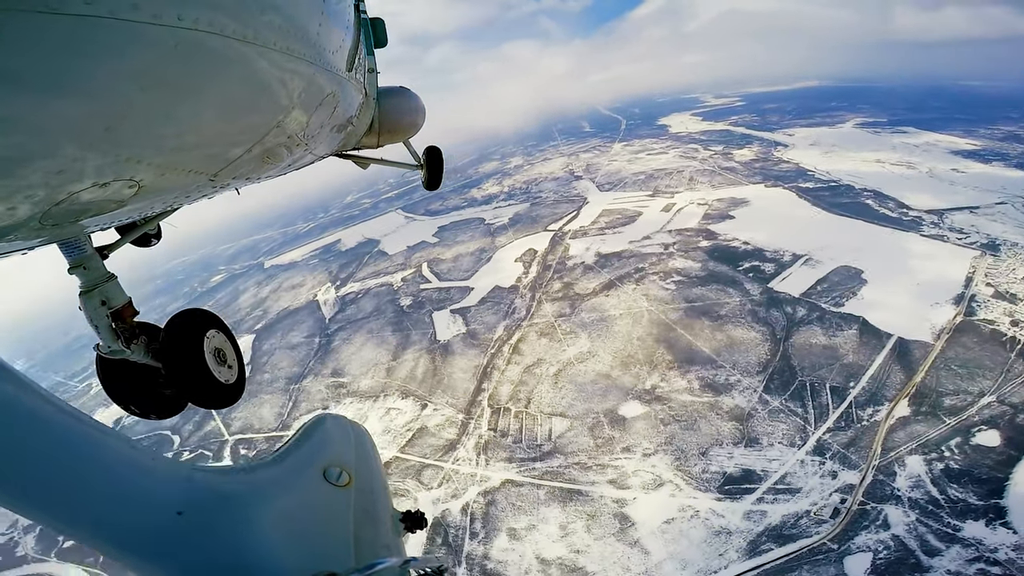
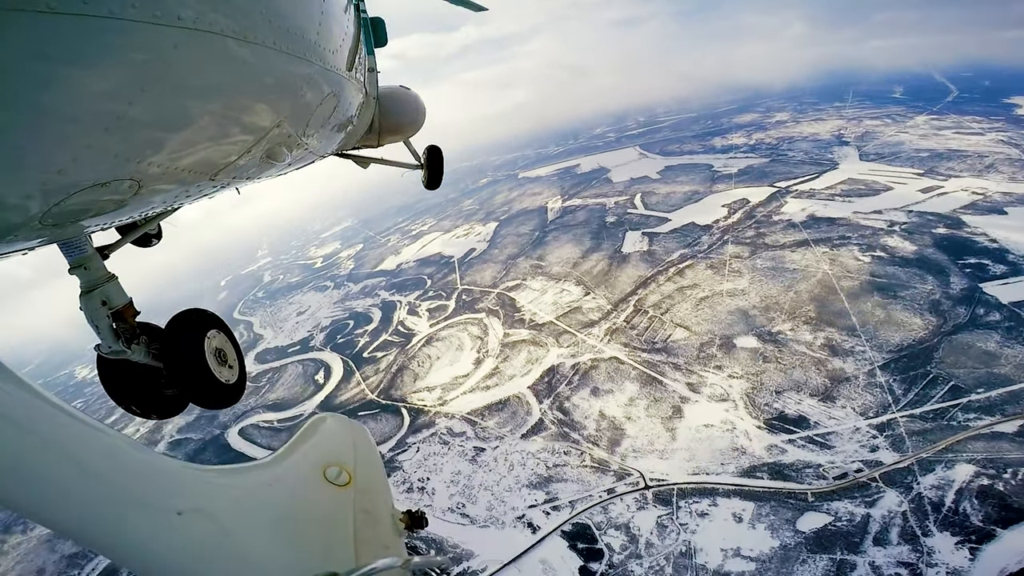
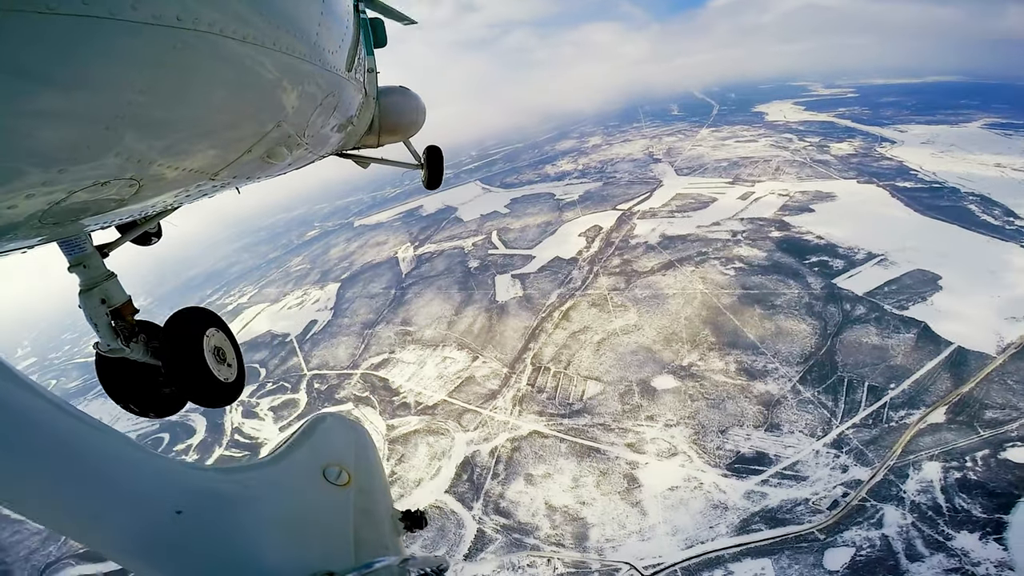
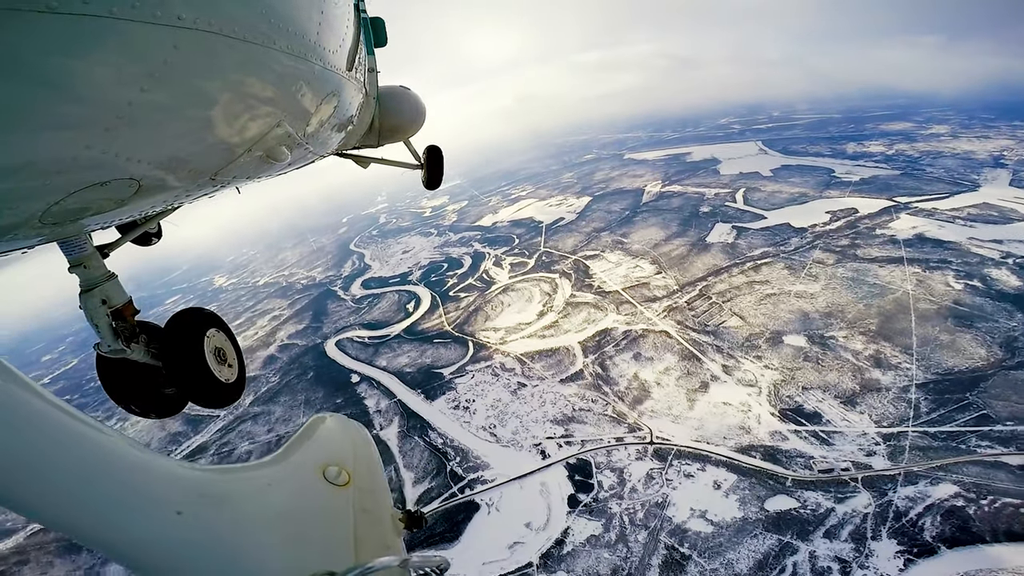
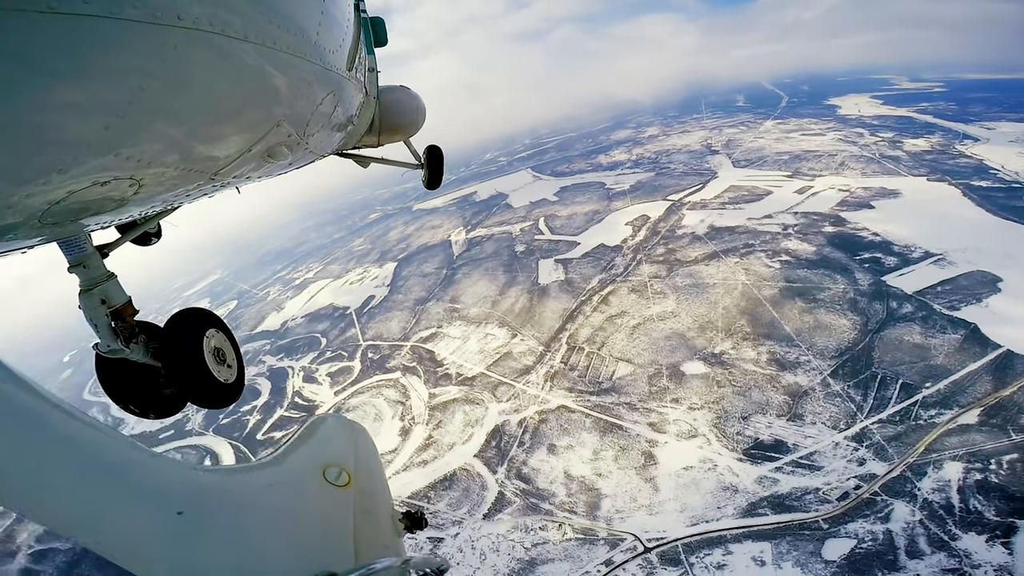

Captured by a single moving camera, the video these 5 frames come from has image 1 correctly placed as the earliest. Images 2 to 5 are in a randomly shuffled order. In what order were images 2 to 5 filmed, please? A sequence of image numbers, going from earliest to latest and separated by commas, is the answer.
3, 5, 2, 4
